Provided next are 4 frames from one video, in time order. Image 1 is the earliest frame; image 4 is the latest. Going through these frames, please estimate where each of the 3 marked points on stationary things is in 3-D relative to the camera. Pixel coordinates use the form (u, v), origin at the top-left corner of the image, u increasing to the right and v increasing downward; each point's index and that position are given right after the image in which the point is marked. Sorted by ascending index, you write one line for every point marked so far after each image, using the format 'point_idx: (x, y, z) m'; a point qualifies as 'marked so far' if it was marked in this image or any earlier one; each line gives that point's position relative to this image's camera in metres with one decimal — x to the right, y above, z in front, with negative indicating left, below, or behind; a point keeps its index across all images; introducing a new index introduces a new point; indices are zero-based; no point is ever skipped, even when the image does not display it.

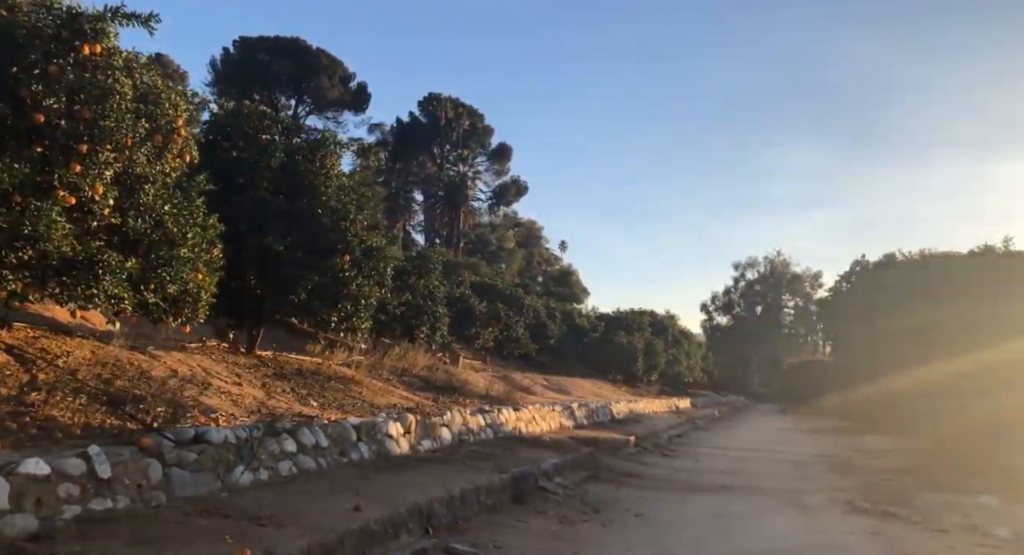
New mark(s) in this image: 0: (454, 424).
0: (-1.0, -2.4, +12.0) m
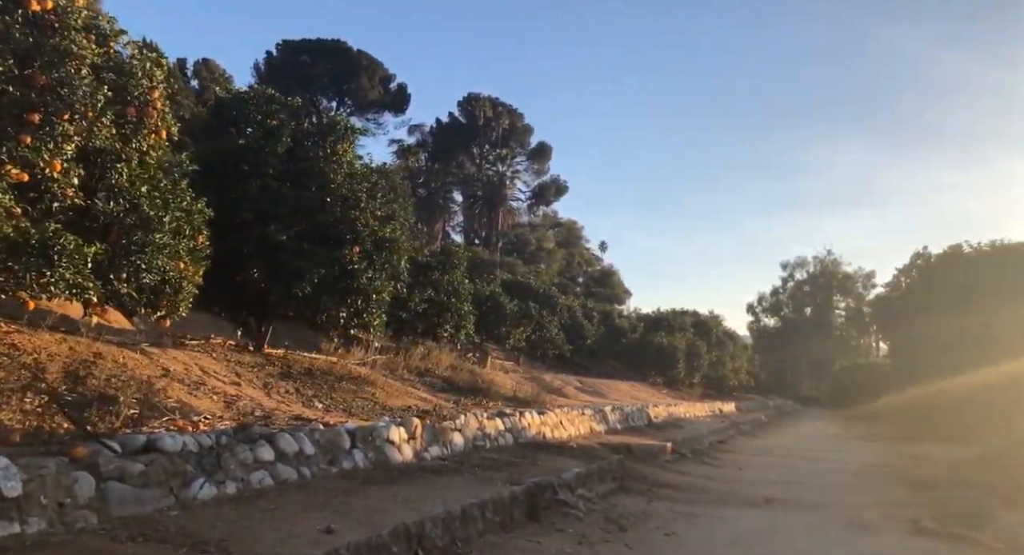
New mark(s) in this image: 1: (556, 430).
0: (-0.7, -2.3, +11.0) m
1: (+0.9, -3.1, +14.8) m
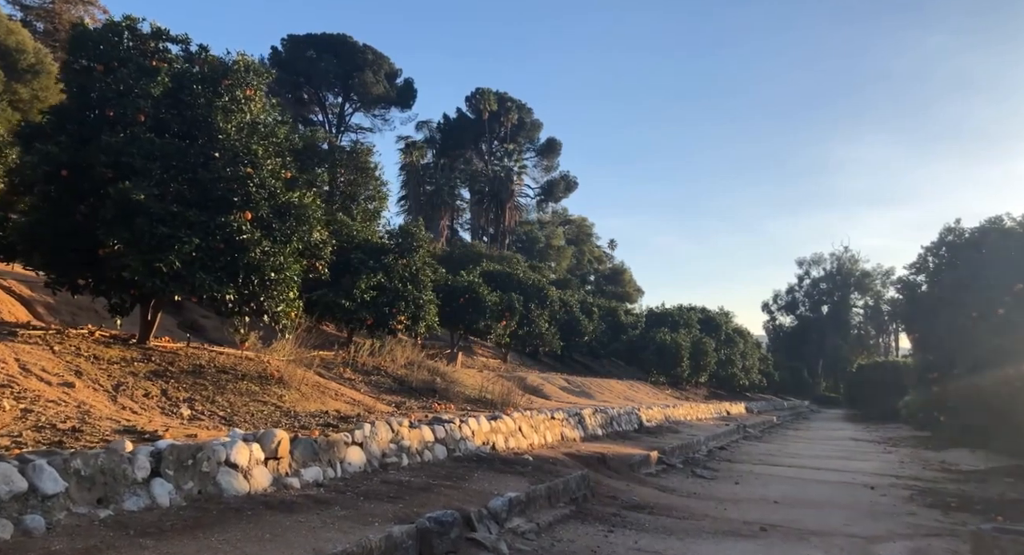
0: (-1.6, -2.0, +8.6) m
1: (0.0, -2.8, +12.3) m
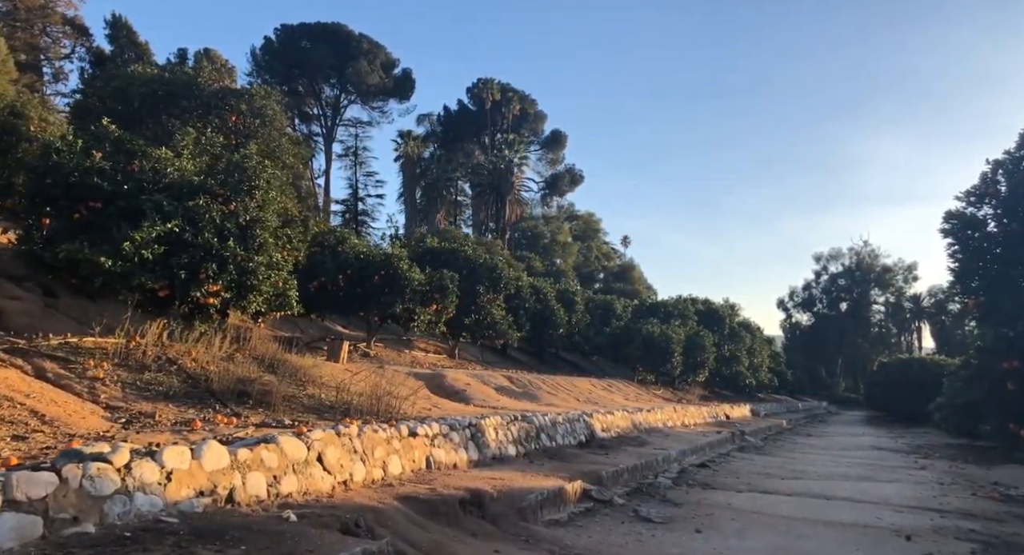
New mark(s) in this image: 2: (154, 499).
0: (-3.9, -1.2, +3.5) m
1: (-2.2, -2.0, +7.1) m
2: (-2.8, -1.8, +5.9) m
